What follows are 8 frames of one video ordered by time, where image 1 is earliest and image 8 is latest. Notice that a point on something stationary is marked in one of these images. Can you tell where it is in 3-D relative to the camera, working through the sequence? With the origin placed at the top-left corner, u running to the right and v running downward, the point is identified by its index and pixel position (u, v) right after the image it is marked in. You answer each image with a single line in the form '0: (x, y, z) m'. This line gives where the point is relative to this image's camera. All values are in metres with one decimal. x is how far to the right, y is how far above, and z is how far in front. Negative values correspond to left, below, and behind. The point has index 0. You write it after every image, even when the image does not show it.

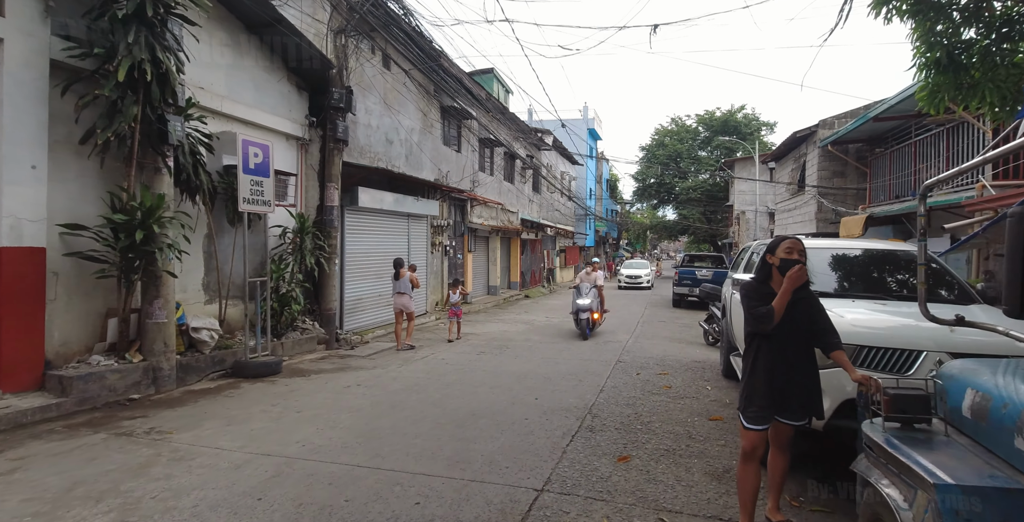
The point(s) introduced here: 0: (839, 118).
0: (+9.6, +4.2, +15.4) m
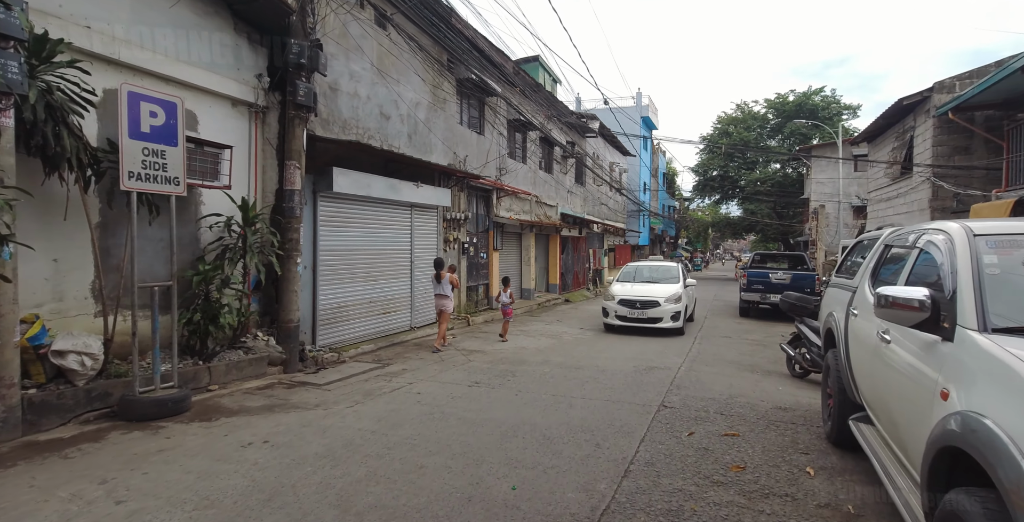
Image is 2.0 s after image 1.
0: (+10.3, +4.2, +12.1) m
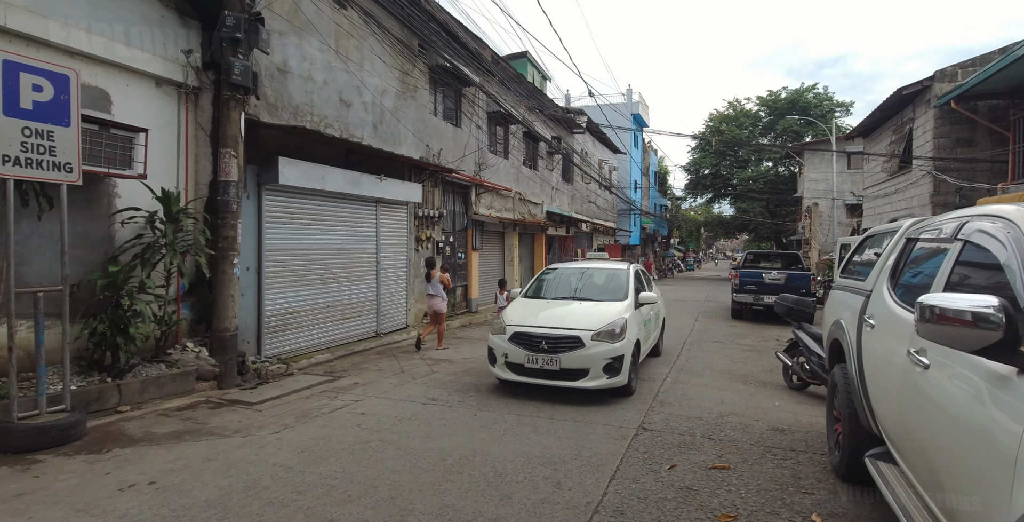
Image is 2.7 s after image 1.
0: (+9.8, +4.2, +11.4) m
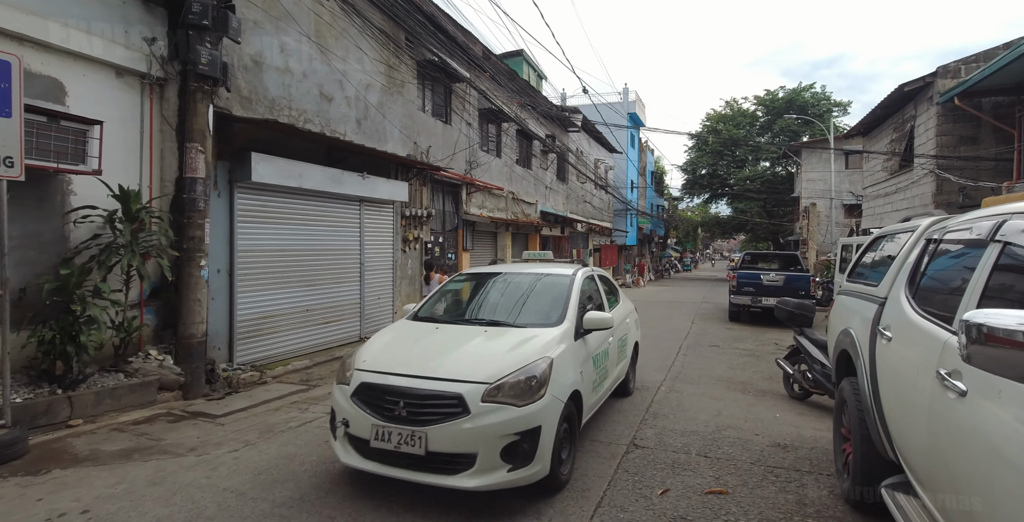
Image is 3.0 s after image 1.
0: (+9.6, +4.2, +11.1) m
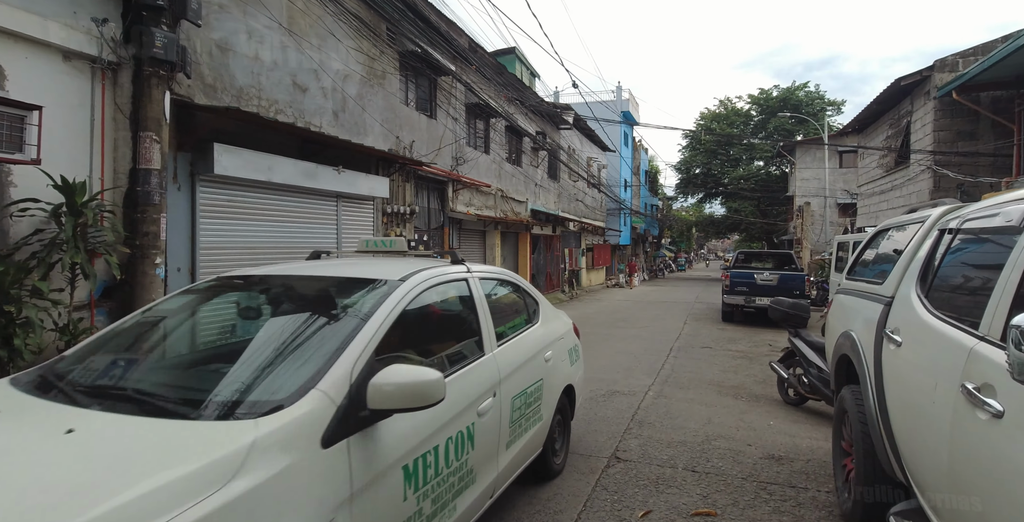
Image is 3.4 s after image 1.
0: (+9.3, +4.2, +10.8) m
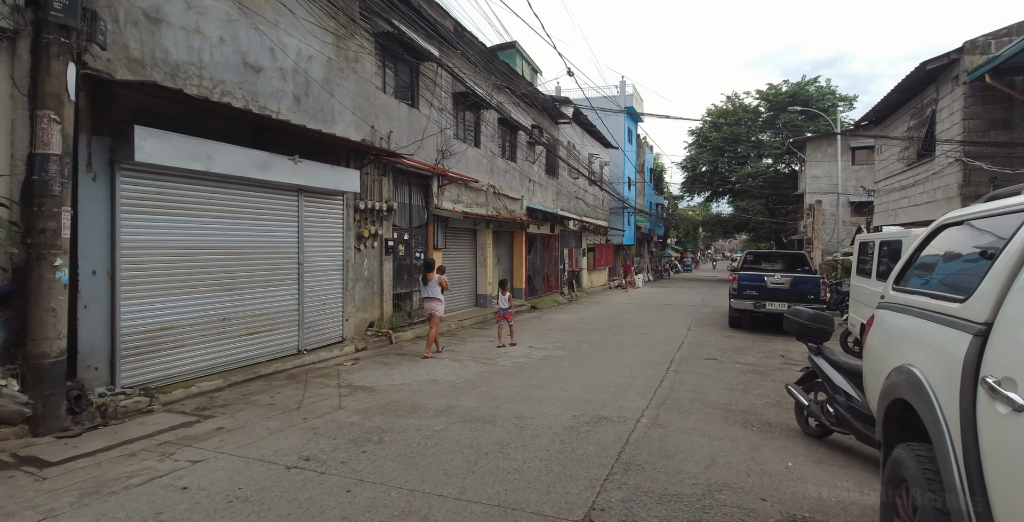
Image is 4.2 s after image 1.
0: (+9.1, +4.2, +9.8) m
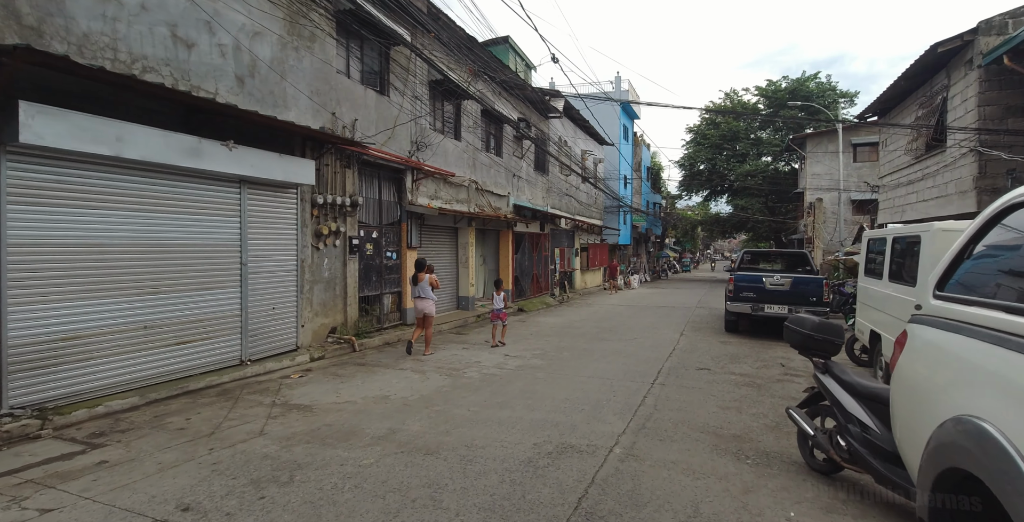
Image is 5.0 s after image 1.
0: (+8.7, +4.2, +9.0) m
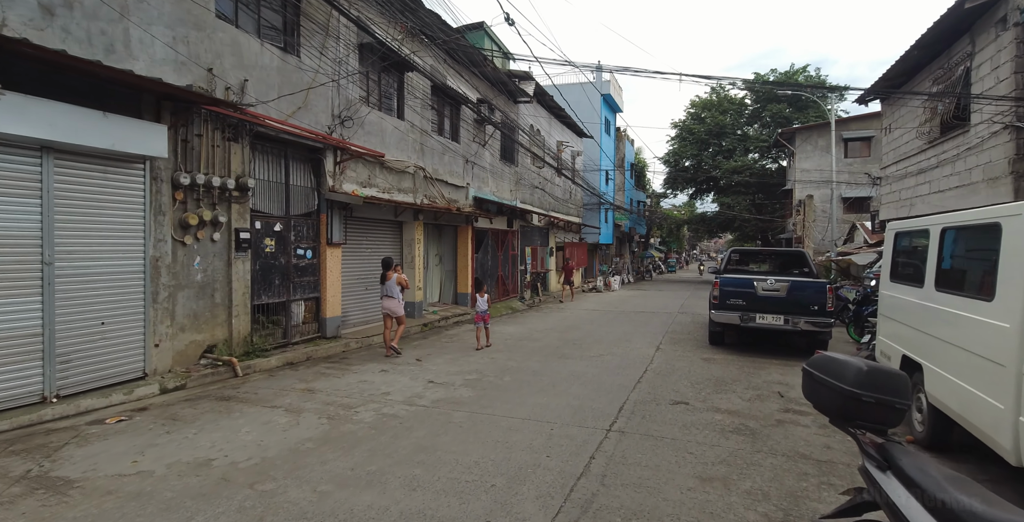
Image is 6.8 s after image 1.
0: (+7.7, +4.2, +7.4) m
